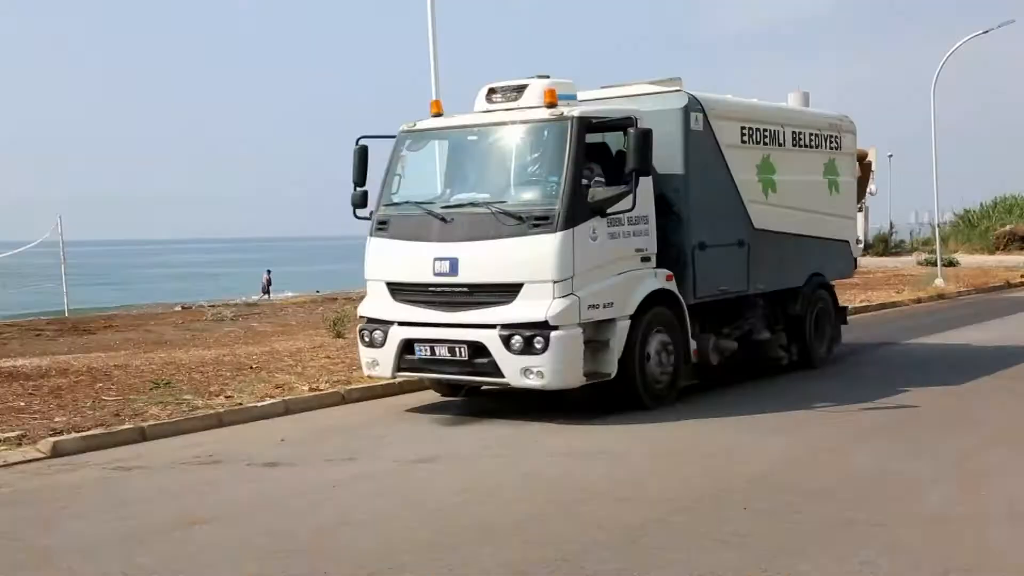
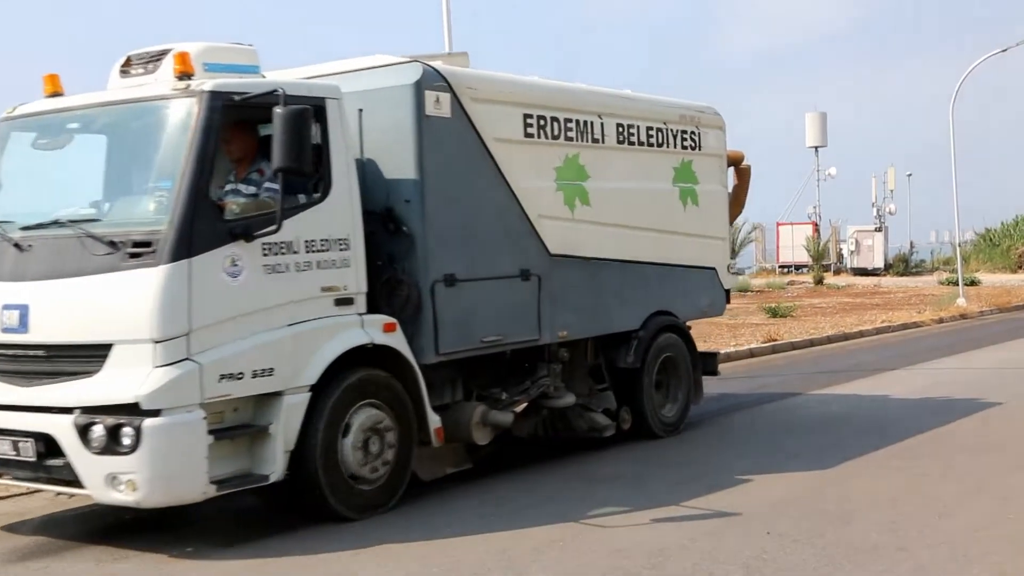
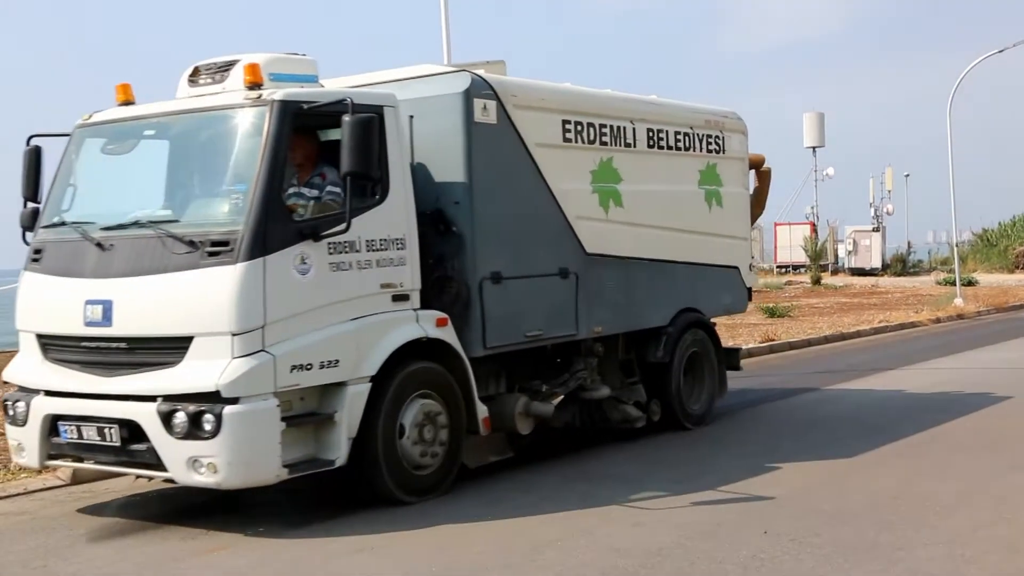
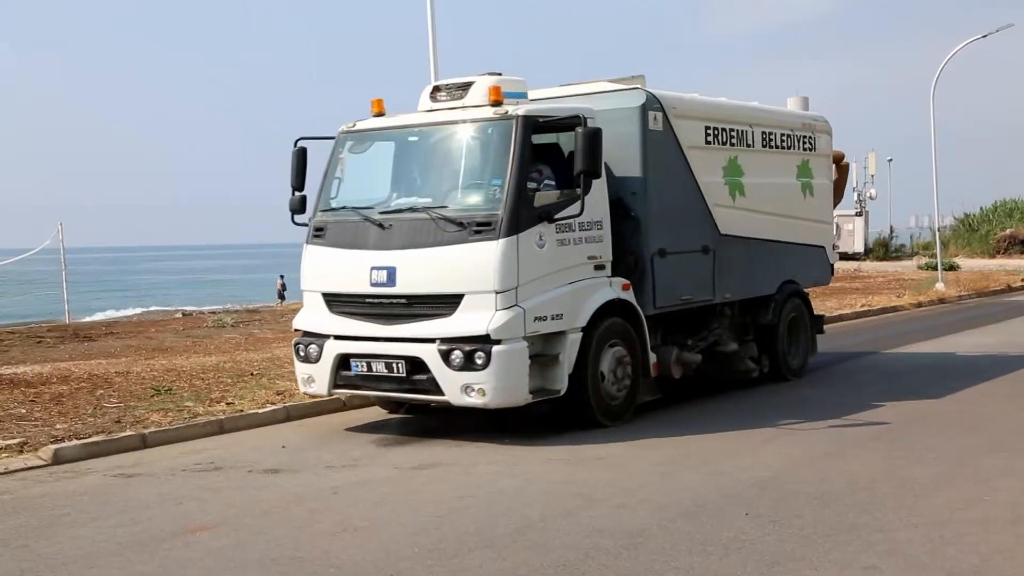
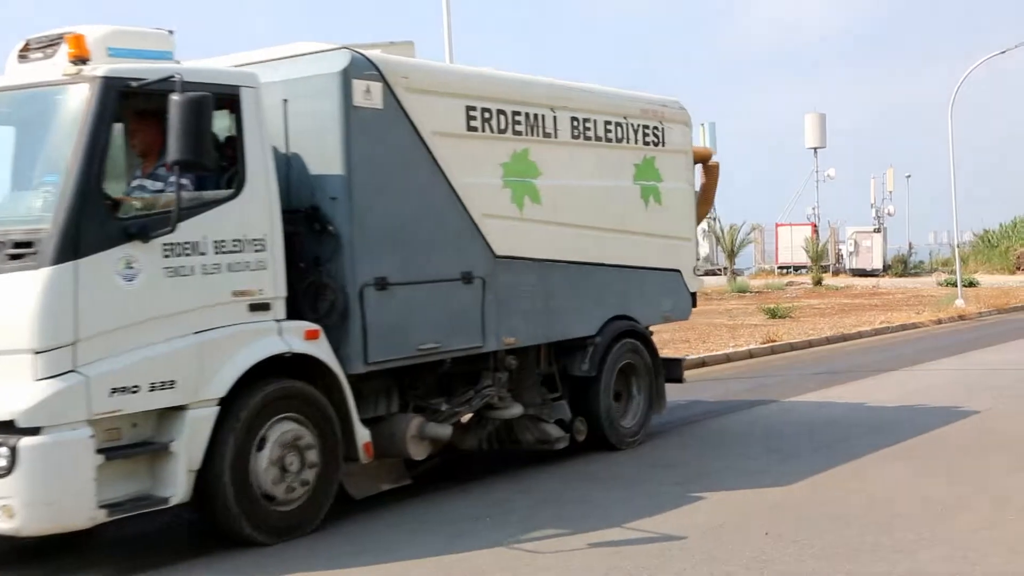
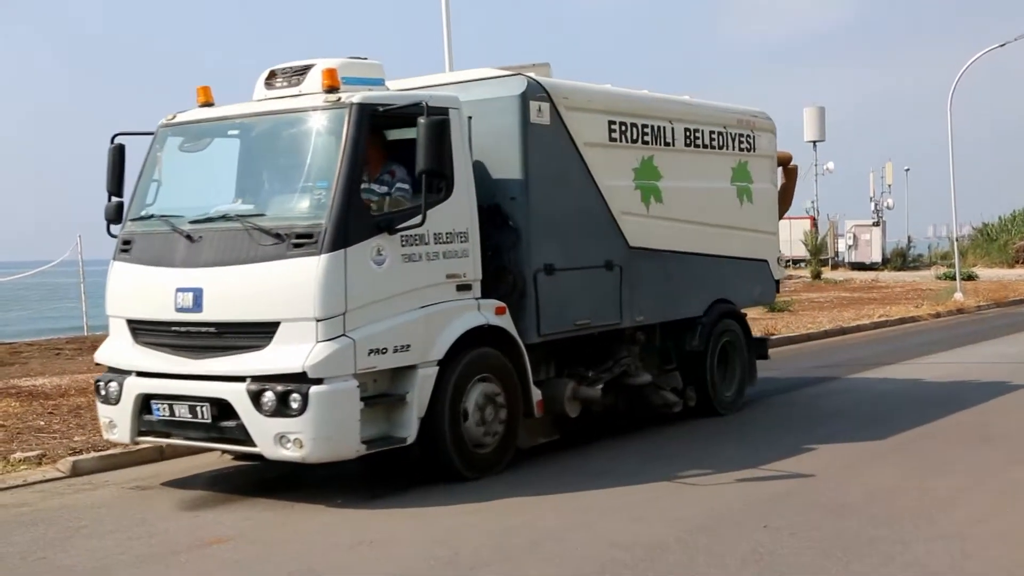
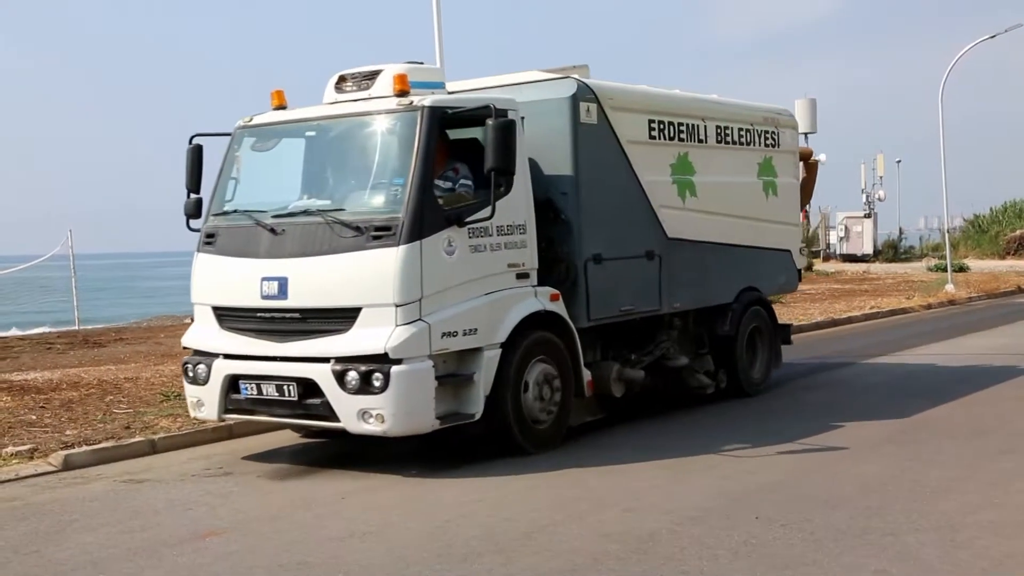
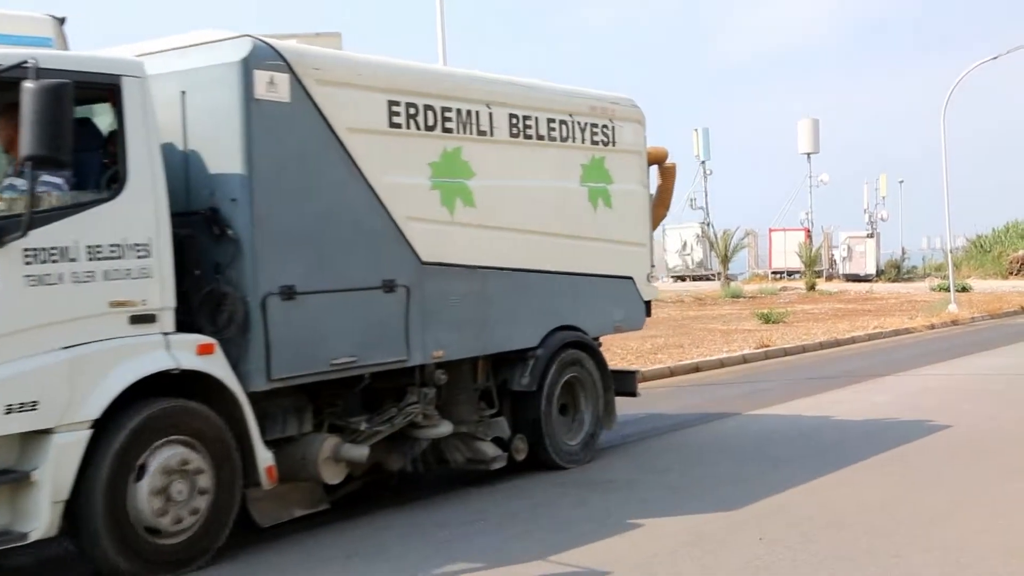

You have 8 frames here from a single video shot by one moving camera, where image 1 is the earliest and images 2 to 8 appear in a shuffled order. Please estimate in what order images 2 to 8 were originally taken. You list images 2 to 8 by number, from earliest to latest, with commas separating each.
4, 7, 6, 3, 2, 5, 8
